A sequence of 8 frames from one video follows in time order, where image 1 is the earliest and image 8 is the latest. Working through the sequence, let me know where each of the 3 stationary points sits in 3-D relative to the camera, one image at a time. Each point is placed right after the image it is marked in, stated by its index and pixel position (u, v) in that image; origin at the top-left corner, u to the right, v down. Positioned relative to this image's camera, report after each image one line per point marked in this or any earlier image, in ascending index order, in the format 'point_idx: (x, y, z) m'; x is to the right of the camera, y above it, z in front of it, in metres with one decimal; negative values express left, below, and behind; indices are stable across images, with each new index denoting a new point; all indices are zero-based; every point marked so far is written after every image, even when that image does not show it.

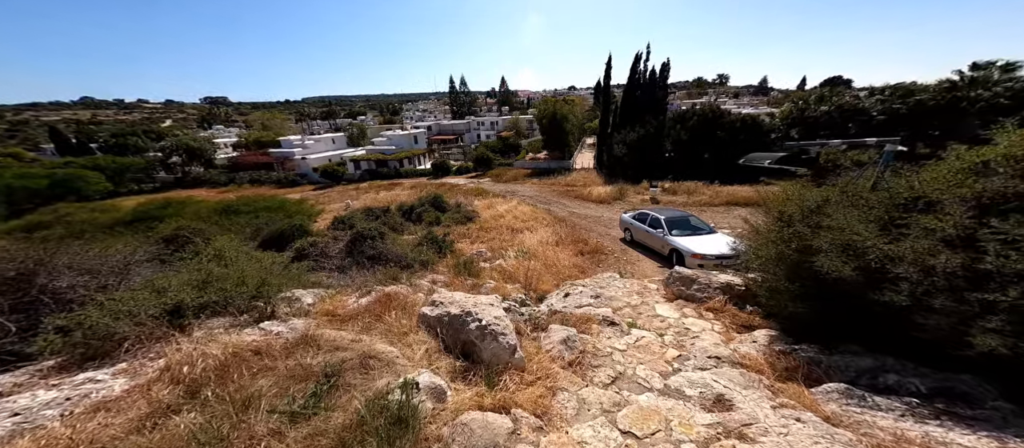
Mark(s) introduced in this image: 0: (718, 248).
0: (+6.9, -0.7, +11.5) m
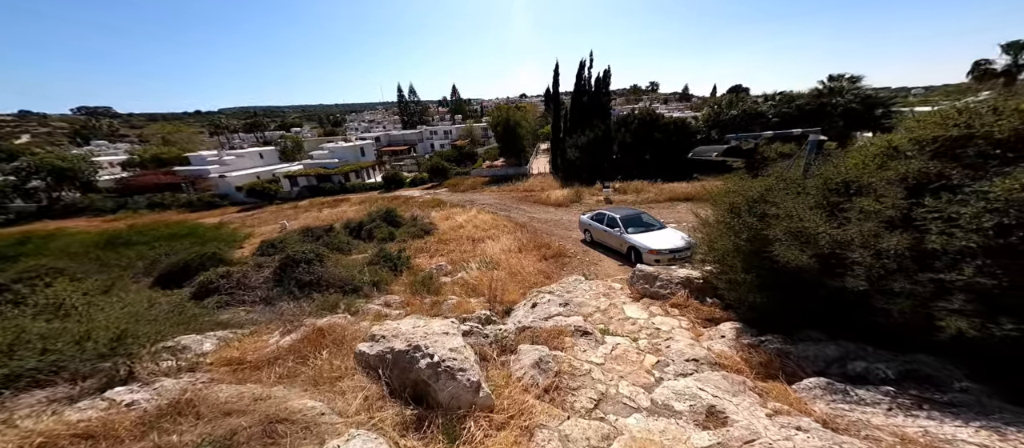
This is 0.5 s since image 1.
0: (+5.5, -0.5, +11.7) m
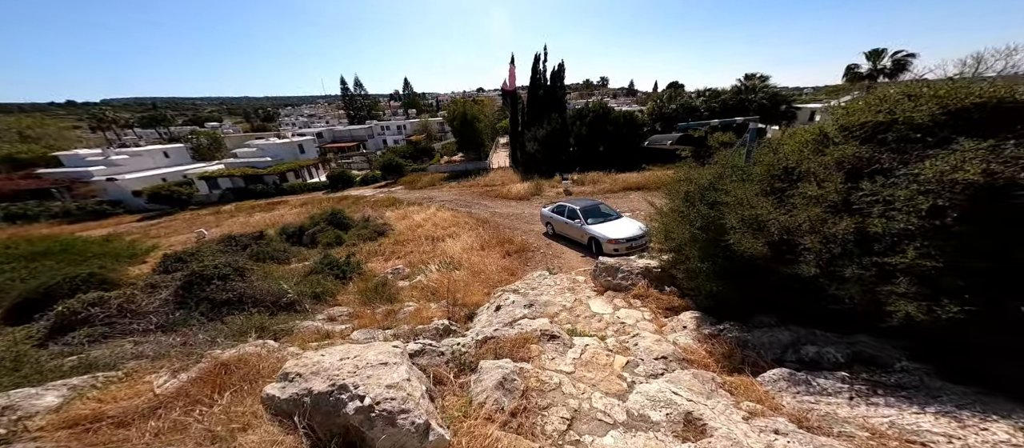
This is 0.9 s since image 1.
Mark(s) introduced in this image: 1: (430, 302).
0: (+4.2, -0.2, +11.8) m
1: (-2.3, -2.2, +9.6) m
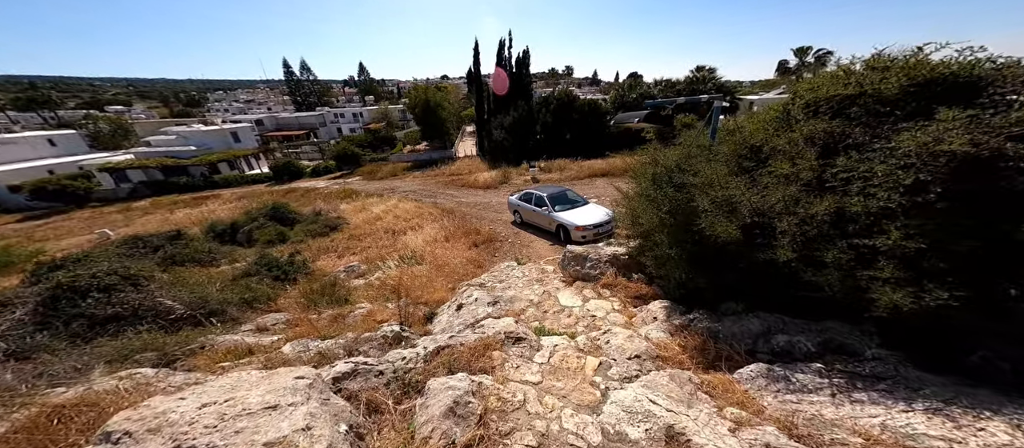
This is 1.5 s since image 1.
0: (+2.9, +0.3, +11.5) m
1: (-3.3, -2.0, +8.8) m
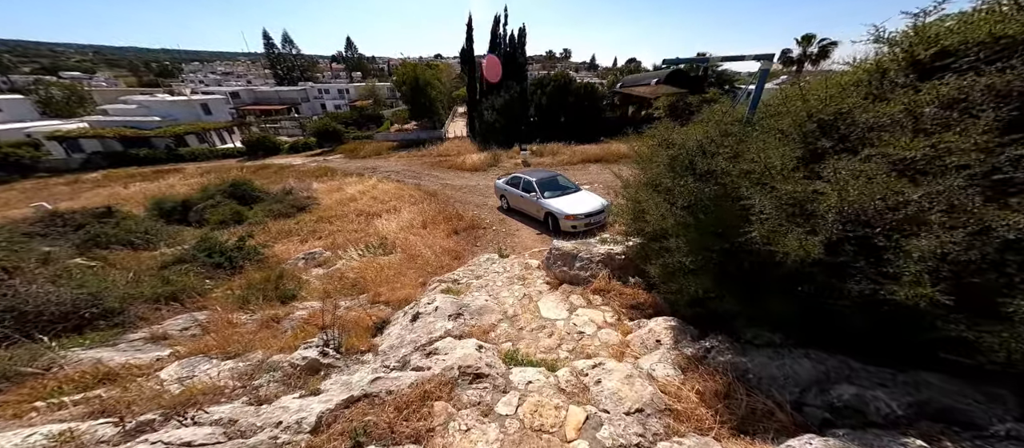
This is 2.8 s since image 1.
0: (+2.4, +0.6, +10.2) m
1: (-3.8, -1.6, +7.5) m
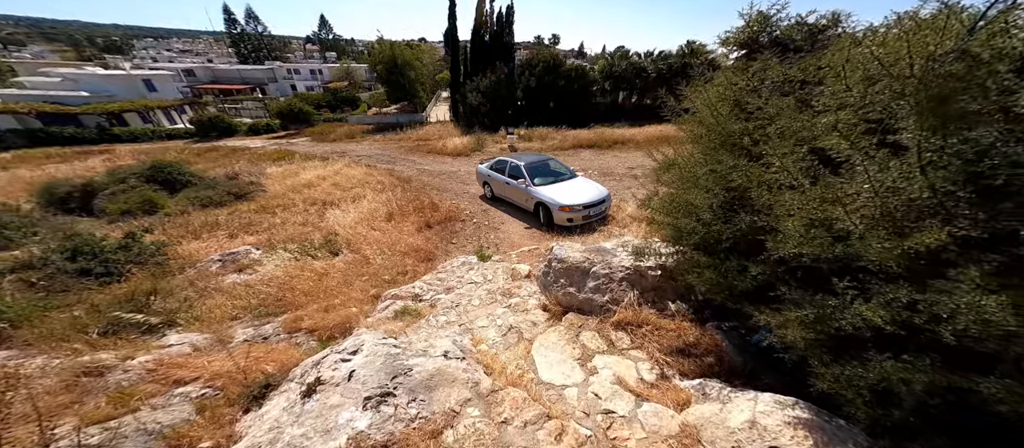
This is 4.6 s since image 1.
0: (+2.0, +0.7, +8.1) m
1: (-4.1, -1.5, +5.2) m
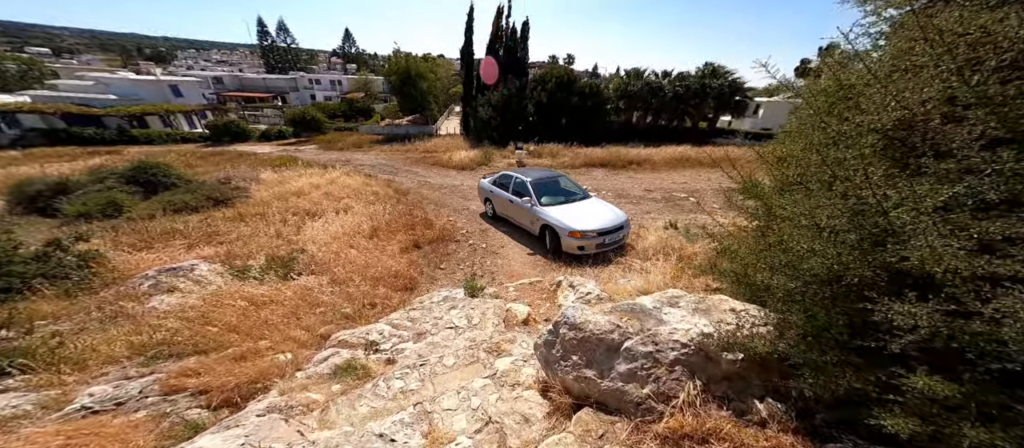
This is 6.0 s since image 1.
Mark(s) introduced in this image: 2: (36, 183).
0: (+2.0, +0.1, +6.6) m
1: (-4.3, -1.7, +3.8) m
2: (-15.0, +1.4, +10.5) m
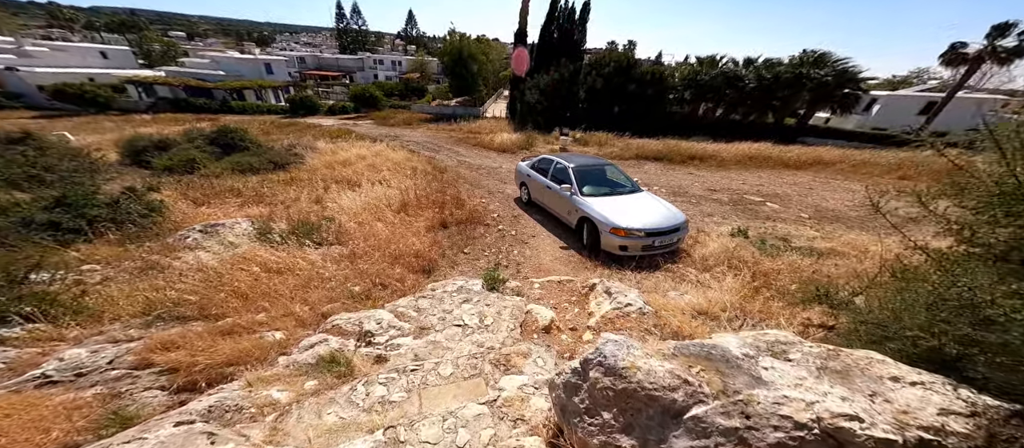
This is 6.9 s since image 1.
0: (+2.6, +0.1, +5.5) m
1: (-4.1, -1.2, +3.6) m
2: (-13.5, +3.0, +11.6) m
